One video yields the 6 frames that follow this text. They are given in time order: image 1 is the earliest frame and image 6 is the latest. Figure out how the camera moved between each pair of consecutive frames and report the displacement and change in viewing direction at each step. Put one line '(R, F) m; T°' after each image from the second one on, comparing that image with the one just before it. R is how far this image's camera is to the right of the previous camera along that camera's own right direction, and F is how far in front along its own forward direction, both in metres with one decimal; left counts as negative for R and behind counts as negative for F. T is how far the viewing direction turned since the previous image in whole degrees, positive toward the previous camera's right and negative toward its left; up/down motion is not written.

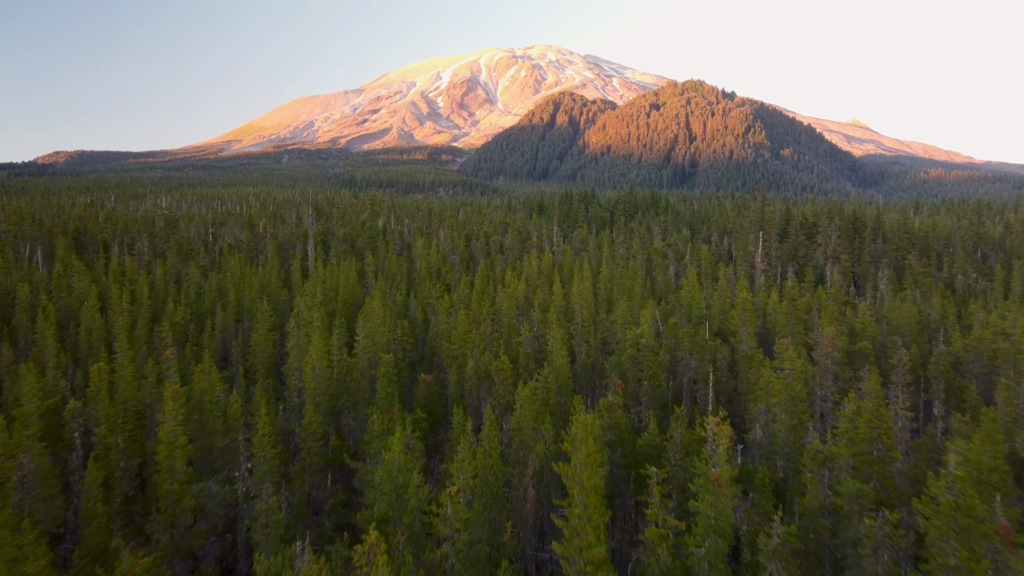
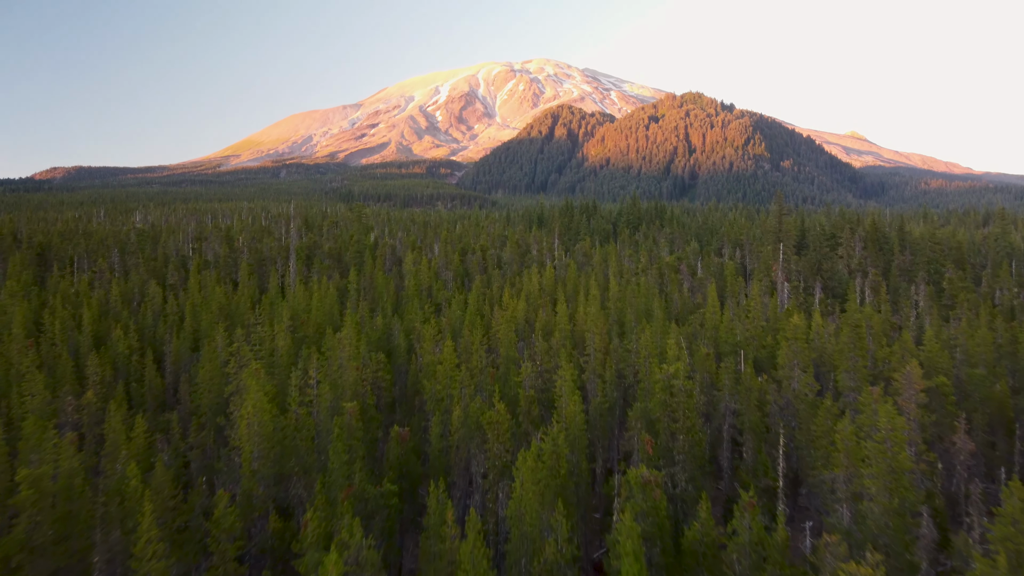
(+0.1, +9.3) m; 0°
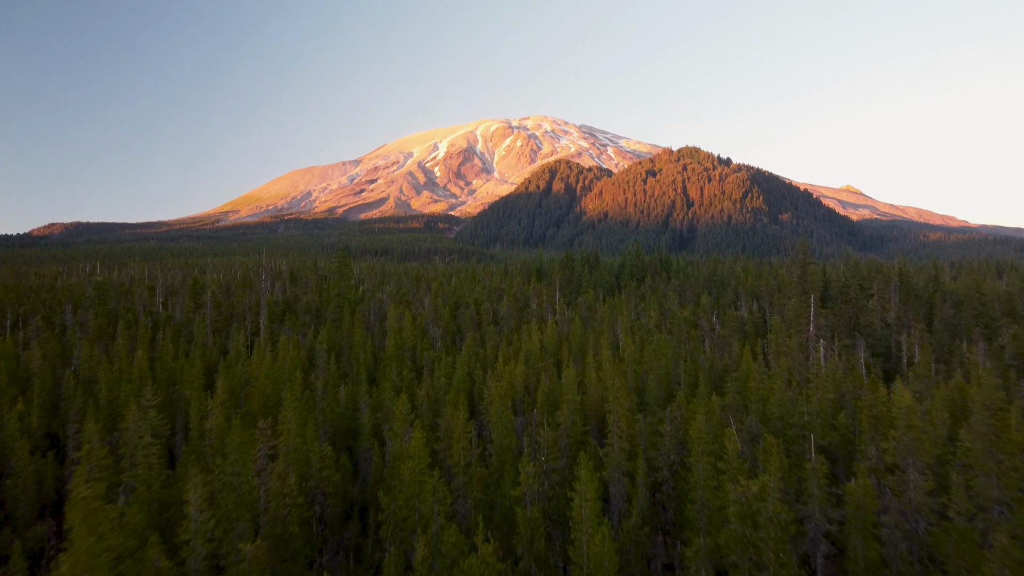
(+0.2, +11.9) m; 0°
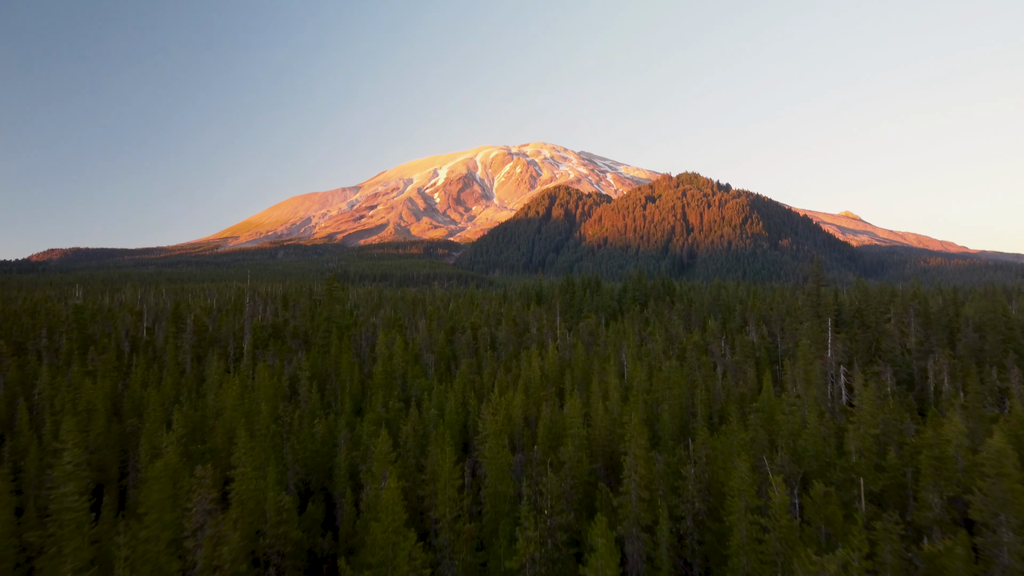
(+0.1, +5.5) m; 0°
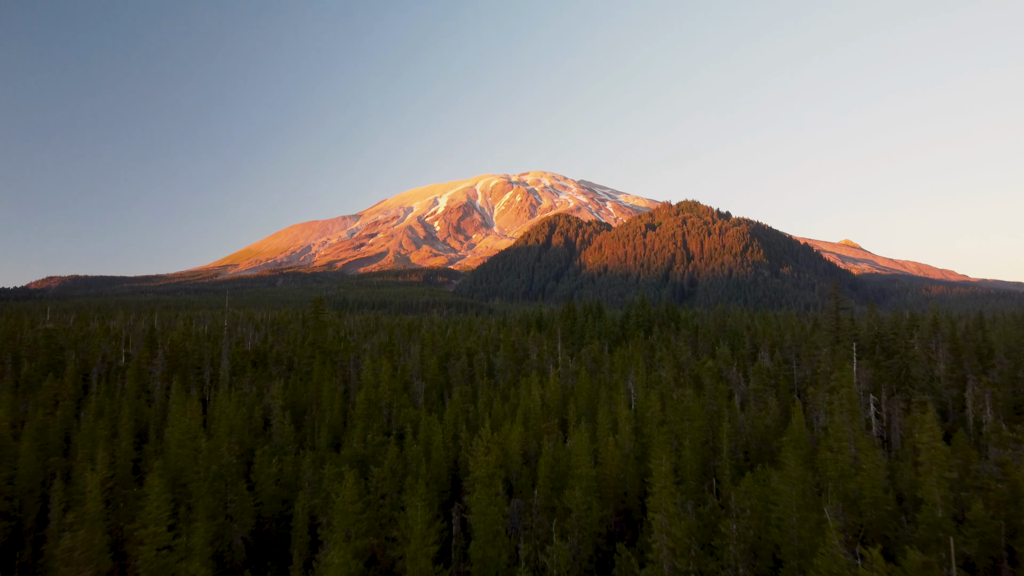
(+0.2, +6.7) m; 0°
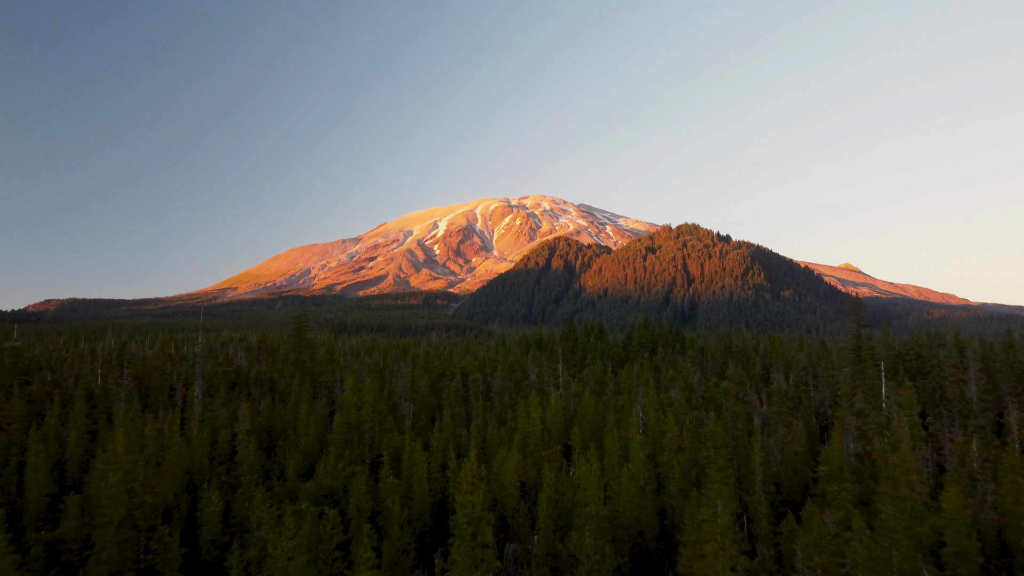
(+0.2, +6.6) m; 0°
